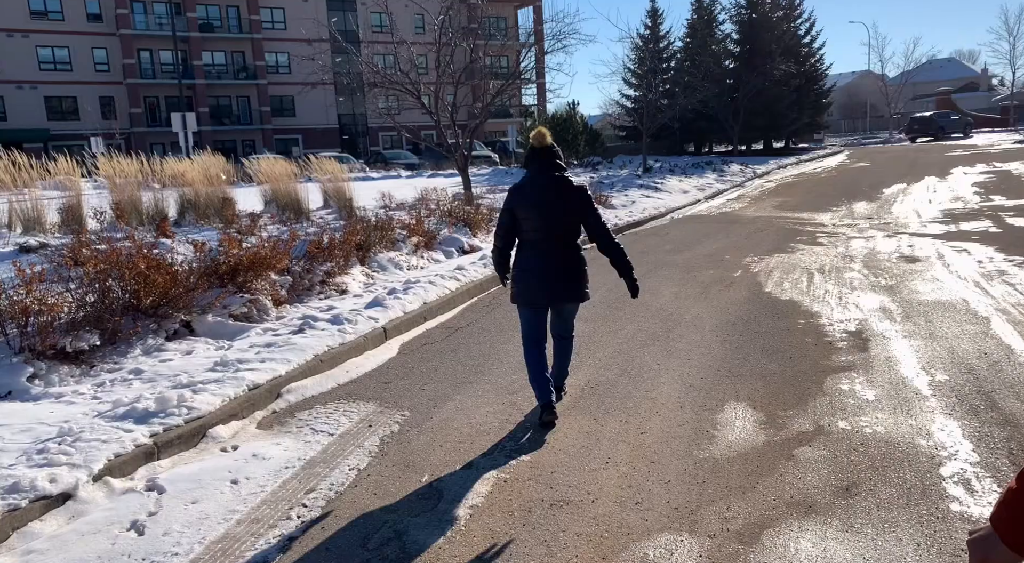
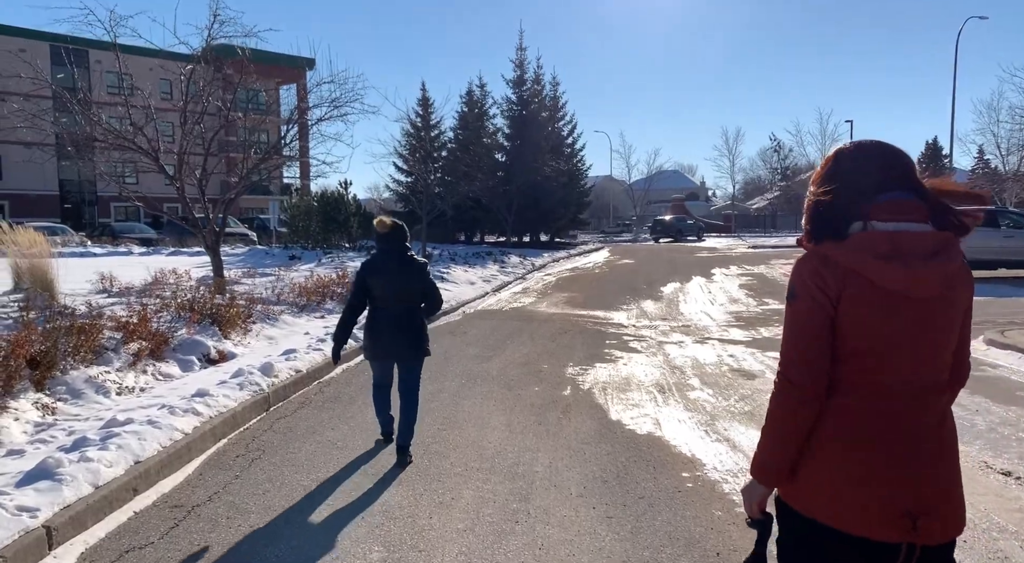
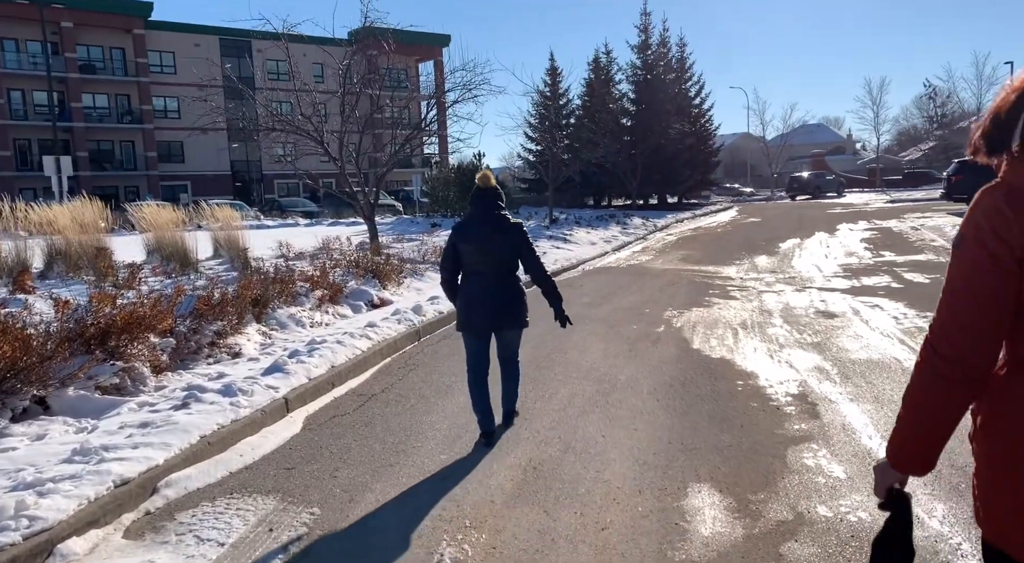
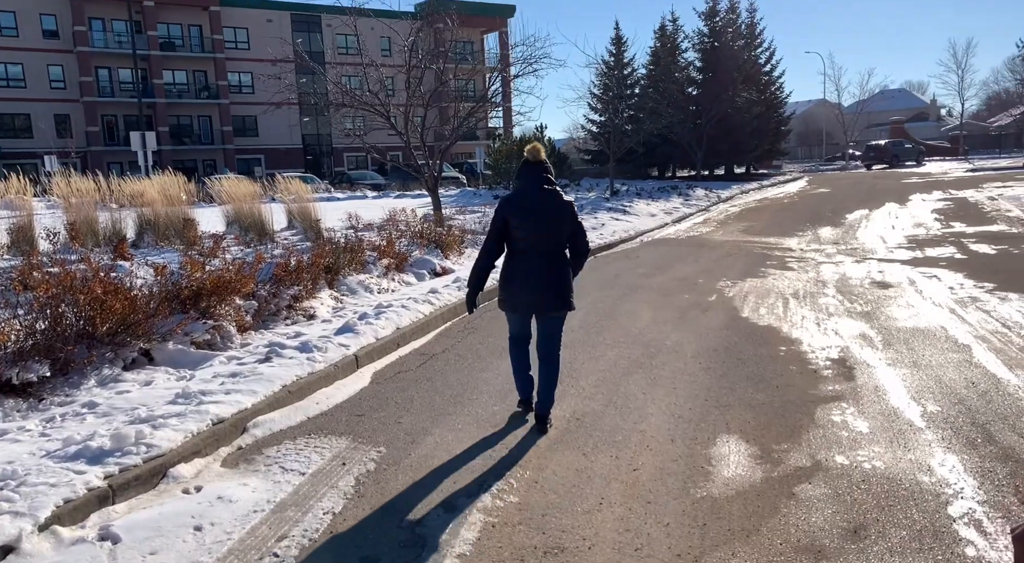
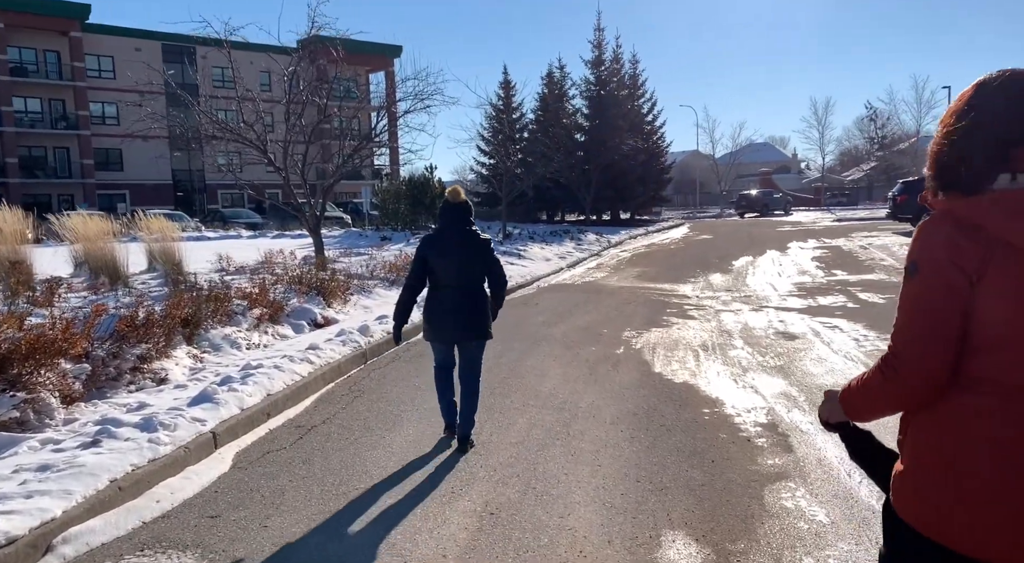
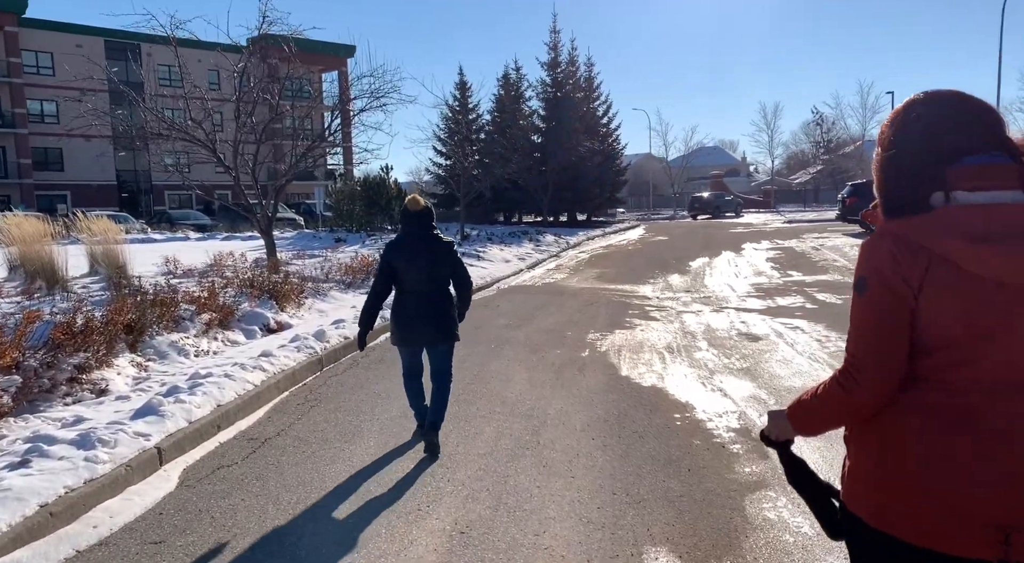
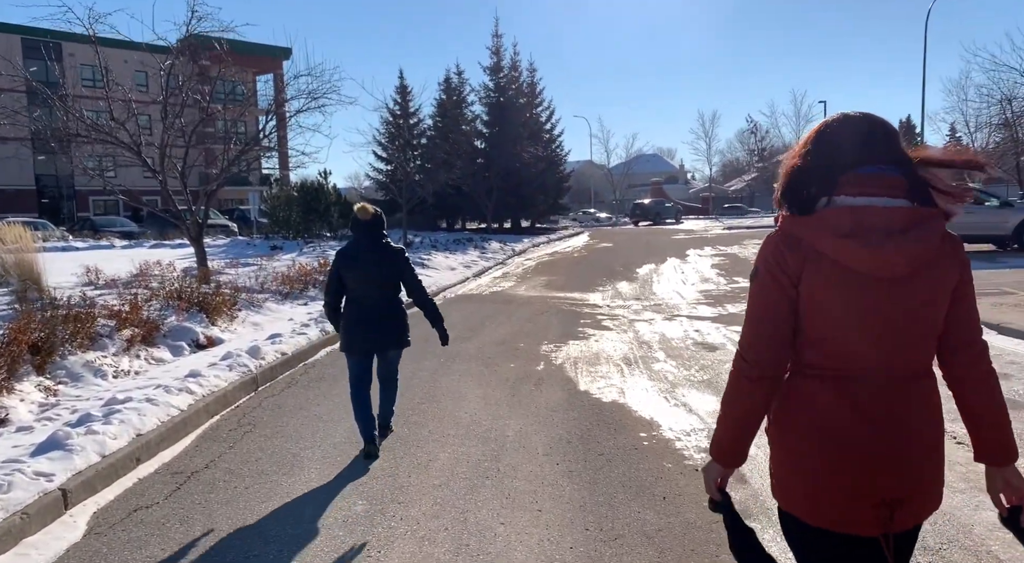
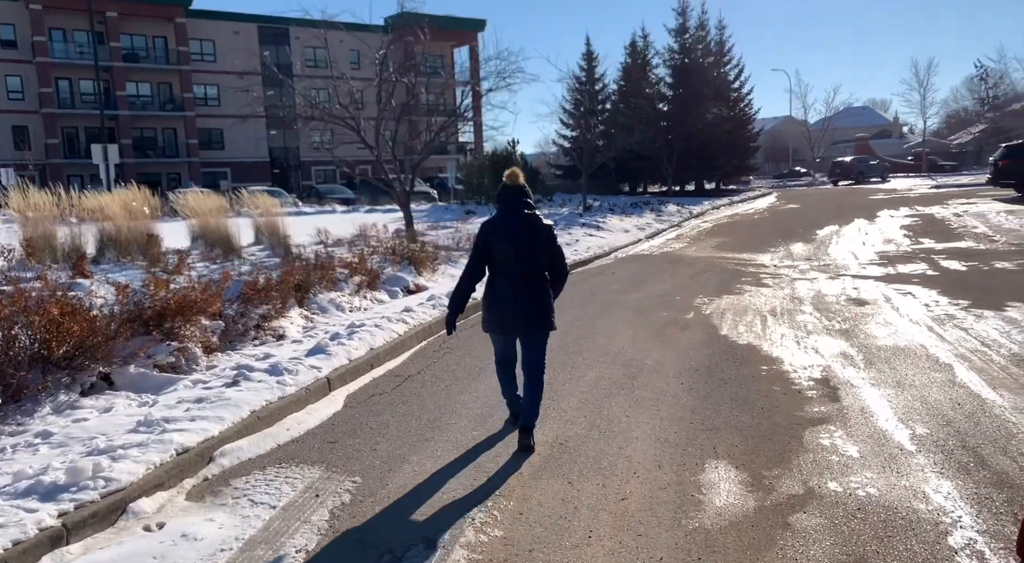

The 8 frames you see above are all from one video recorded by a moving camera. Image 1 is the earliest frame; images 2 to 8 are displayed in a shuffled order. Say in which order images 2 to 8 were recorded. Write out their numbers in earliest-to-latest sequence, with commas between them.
4, 8, 3, 5, 6, 7, 2
